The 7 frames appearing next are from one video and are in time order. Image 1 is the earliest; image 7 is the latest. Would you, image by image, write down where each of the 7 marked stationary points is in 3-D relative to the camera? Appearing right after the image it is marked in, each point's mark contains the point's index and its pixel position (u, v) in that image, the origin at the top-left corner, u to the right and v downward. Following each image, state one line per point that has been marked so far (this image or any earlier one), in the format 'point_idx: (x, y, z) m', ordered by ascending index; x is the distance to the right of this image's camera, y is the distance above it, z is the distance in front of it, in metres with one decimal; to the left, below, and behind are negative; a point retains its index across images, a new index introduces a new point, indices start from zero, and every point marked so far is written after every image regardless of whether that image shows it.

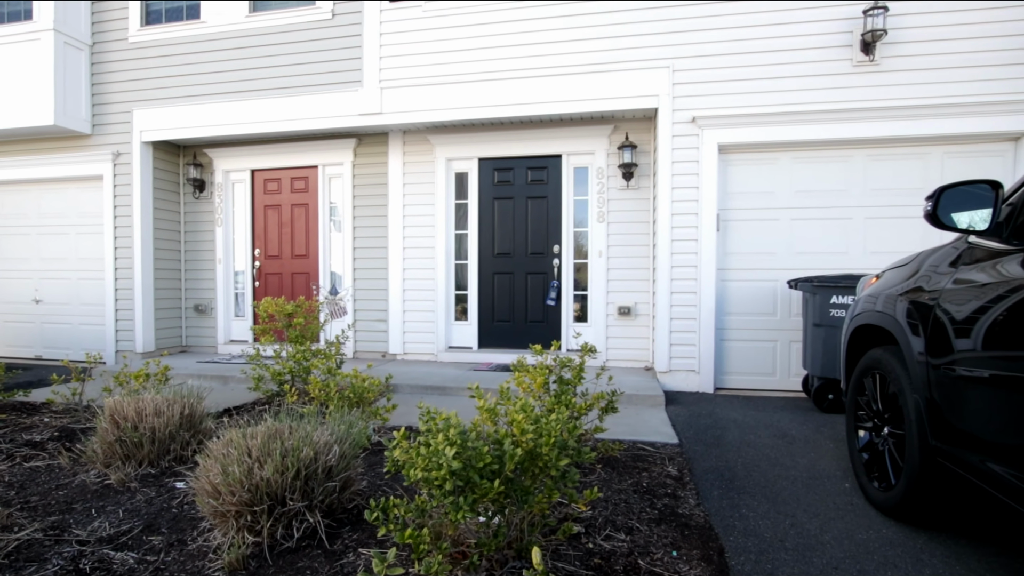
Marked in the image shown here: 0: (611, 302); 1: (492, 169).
0: (+1.0, -0.1, +5.9) m
1: (-0.2, +1.3, +6.3) m
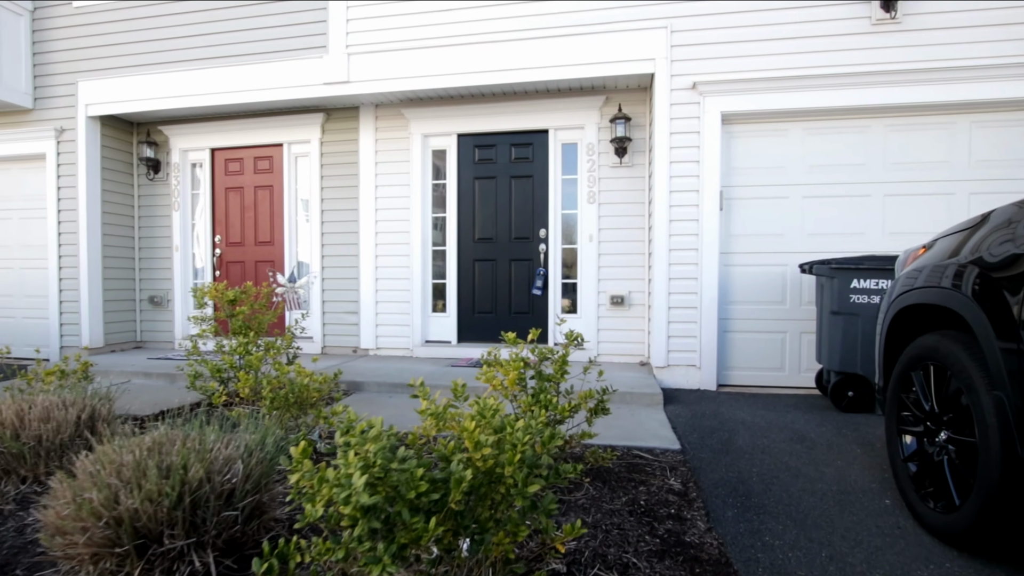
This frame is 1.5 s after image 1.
0: (+0.9, 0.0, +5.4) m
1: (-0.4, +1.4, +5.8) m
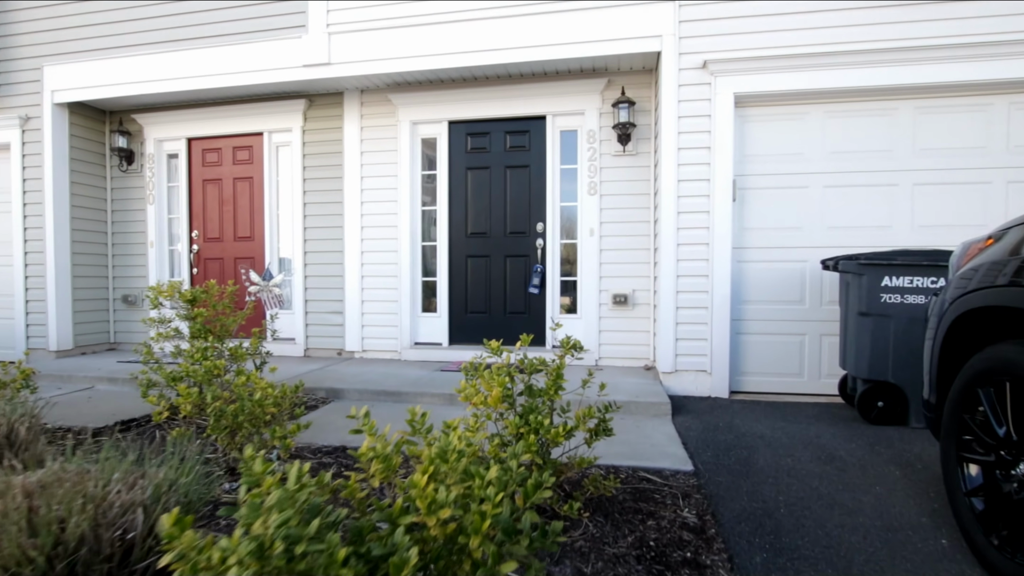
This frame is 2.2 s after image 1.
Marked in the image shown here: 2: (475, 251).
0: (+0.8, 0.0, +5.0) m
1: (-0.4, +1.4, +5.4) m
2: (-0.3, +0.3, +5.3) m
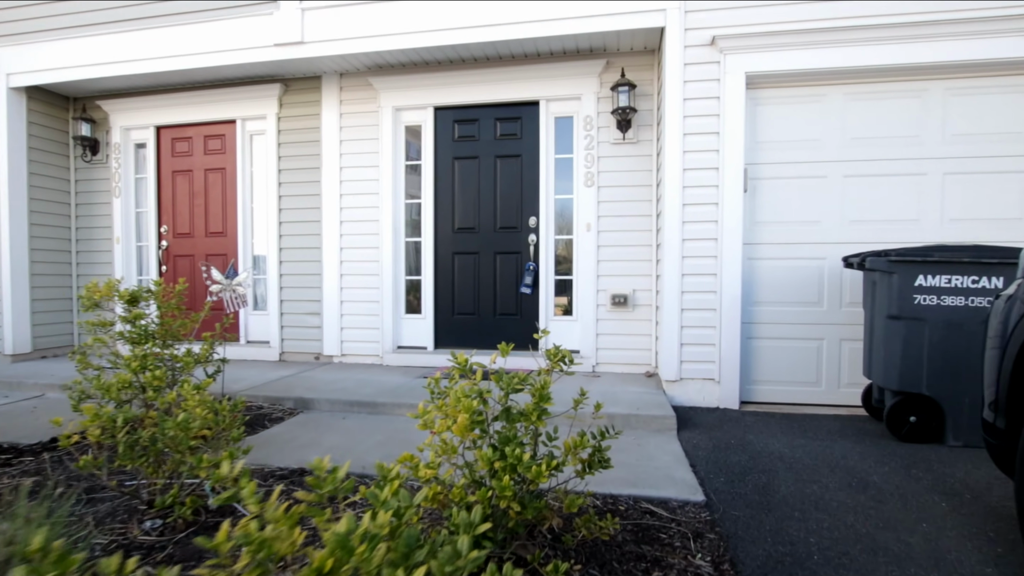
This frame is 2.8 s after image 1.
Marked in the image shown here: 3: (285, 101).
0: (+0.7, 0.0, +4.6) m
1: (-0.5, +1.4, +5.0) m
2: (-0.4, +0.3, +4.9) m
3: (-2.1, +1.7, +5.2) m
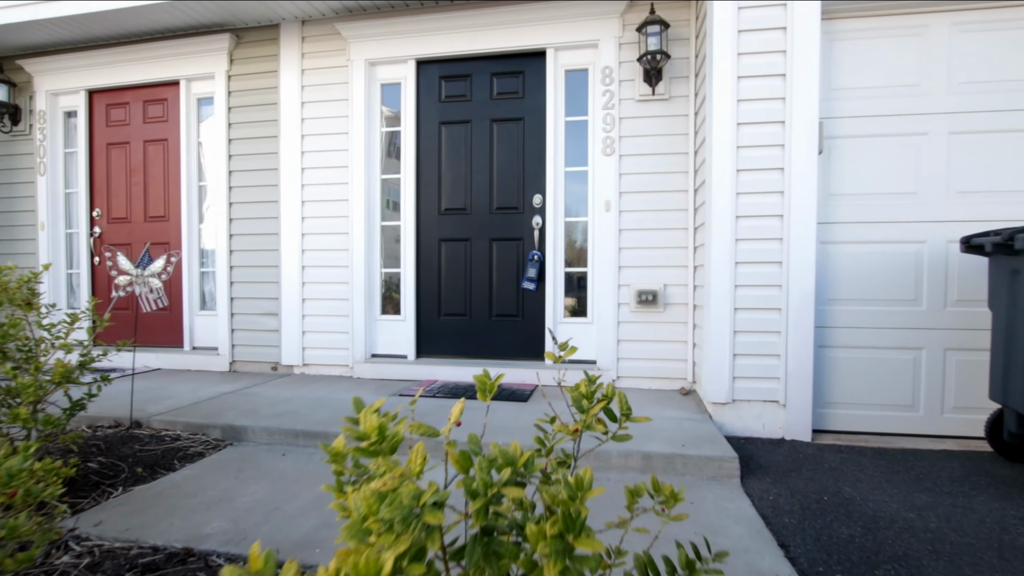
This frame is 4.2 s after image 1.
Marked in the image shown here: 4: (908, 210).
0: (+0.7, 0.0, +3.7) m
1: (-0.5, +1.5, +4.0) m
2: (-0.4, +0.4, +4.0) m
3: (-2.1, +1.7, +4.3) m
4: (+2.0, +0.4, +2.9) m
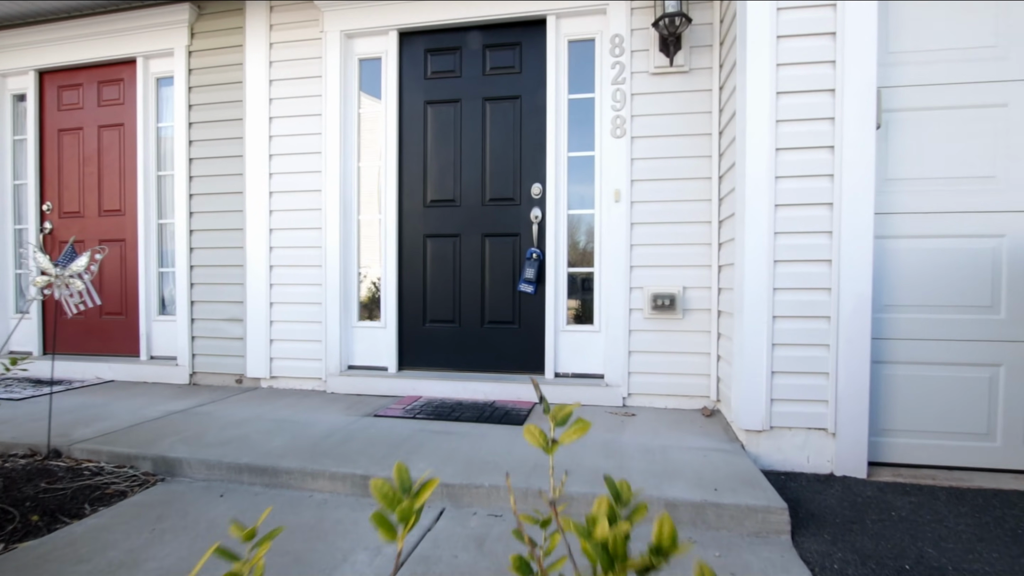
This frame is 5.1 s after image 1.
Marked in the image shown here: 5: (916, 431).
0: (+0.7, 0.0, +3.2) m
1: (-0.5, +1.4, +3.6) m
2: (-0.4, +0.4, +3.5) m
3: (-2.1, +1.7, +3.8) m
4: (+2.0, +0.4, +2.4) m
5: (+1.7, -0.6, +2.5) m
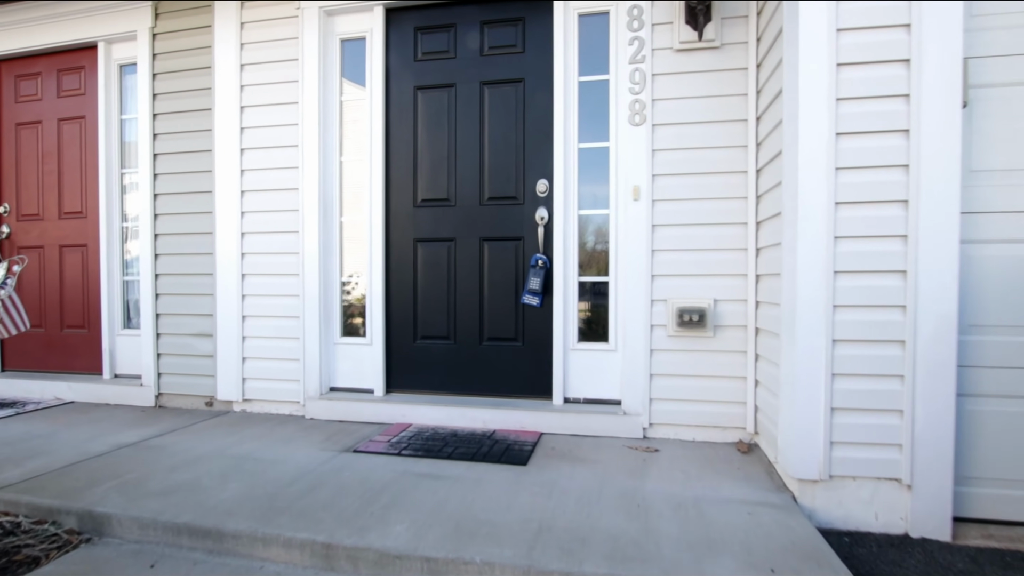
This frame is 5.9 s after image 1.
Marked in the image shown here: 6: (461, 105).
0: (+0.7, -0.1, +2.7) m
1: (-0.5, +1.4, +3.1) m
2: (-0.4, +0.3, +3.1) m
3: (-2.1, +1.7, +3.4) m
4: (+2.0, +0.3, +2.0) m
5: (+1.7, -0.7, +2.0) m
6: (-0.3, +1.0, +3.0) m
